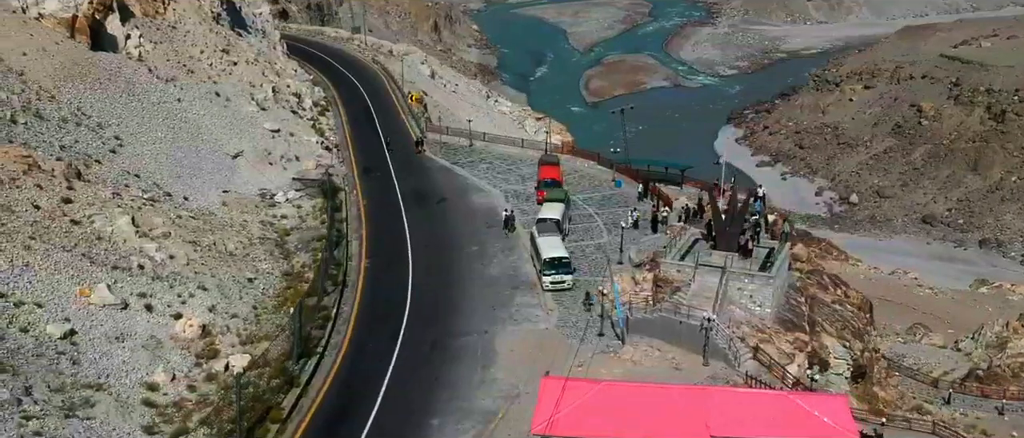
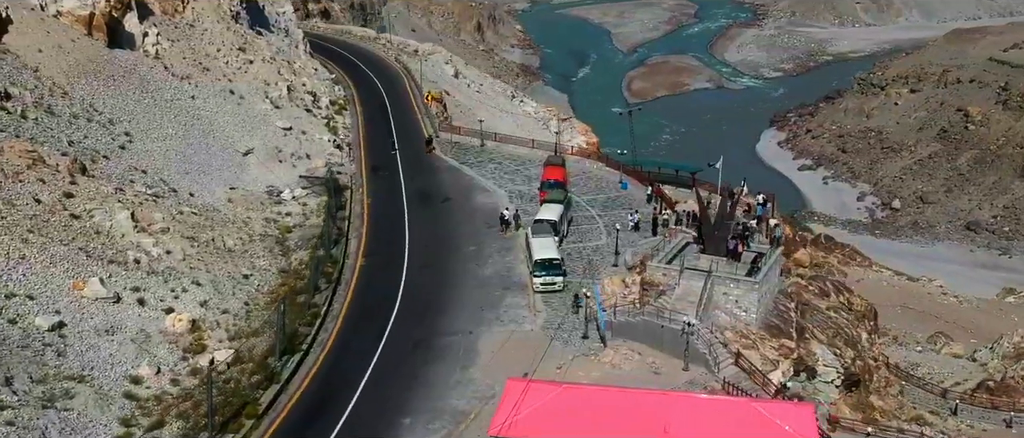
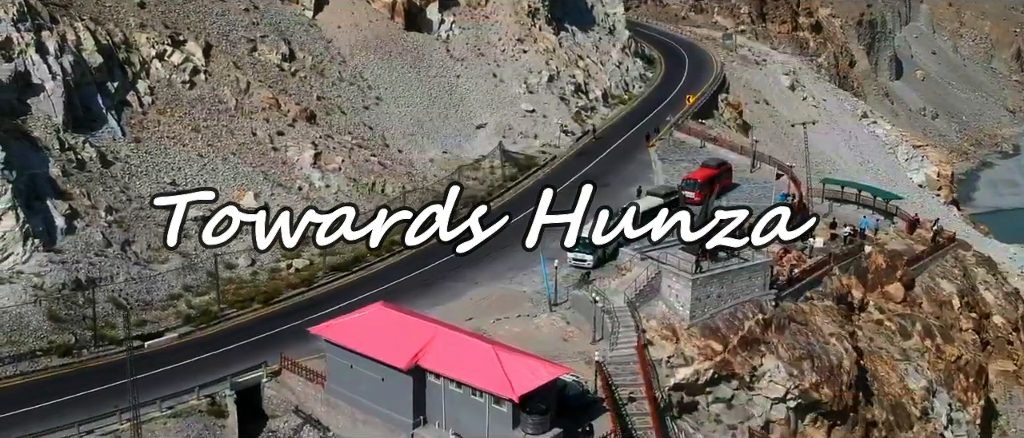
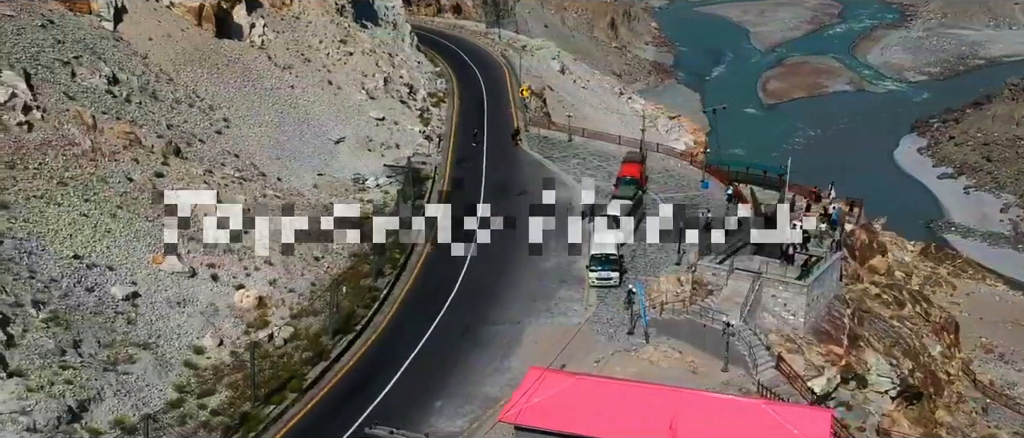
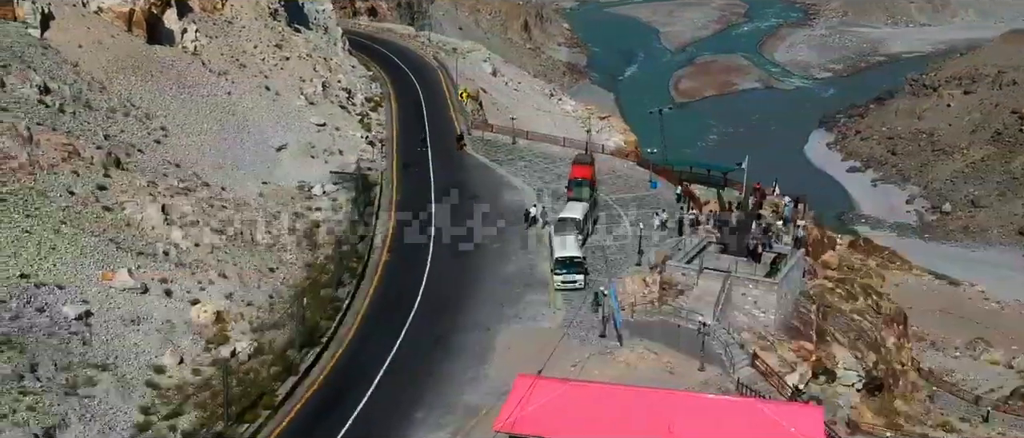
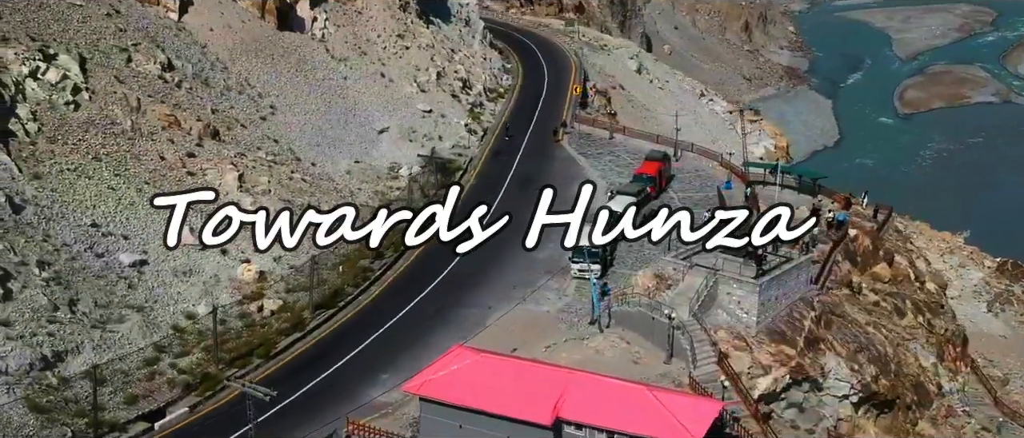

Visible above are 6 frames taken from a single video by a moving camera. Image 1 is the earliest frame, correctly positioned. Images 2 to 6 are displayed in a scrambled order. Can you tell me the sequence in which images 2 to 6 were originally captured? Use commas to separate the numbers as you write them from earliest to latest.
2, 5, 4, 6, 3
